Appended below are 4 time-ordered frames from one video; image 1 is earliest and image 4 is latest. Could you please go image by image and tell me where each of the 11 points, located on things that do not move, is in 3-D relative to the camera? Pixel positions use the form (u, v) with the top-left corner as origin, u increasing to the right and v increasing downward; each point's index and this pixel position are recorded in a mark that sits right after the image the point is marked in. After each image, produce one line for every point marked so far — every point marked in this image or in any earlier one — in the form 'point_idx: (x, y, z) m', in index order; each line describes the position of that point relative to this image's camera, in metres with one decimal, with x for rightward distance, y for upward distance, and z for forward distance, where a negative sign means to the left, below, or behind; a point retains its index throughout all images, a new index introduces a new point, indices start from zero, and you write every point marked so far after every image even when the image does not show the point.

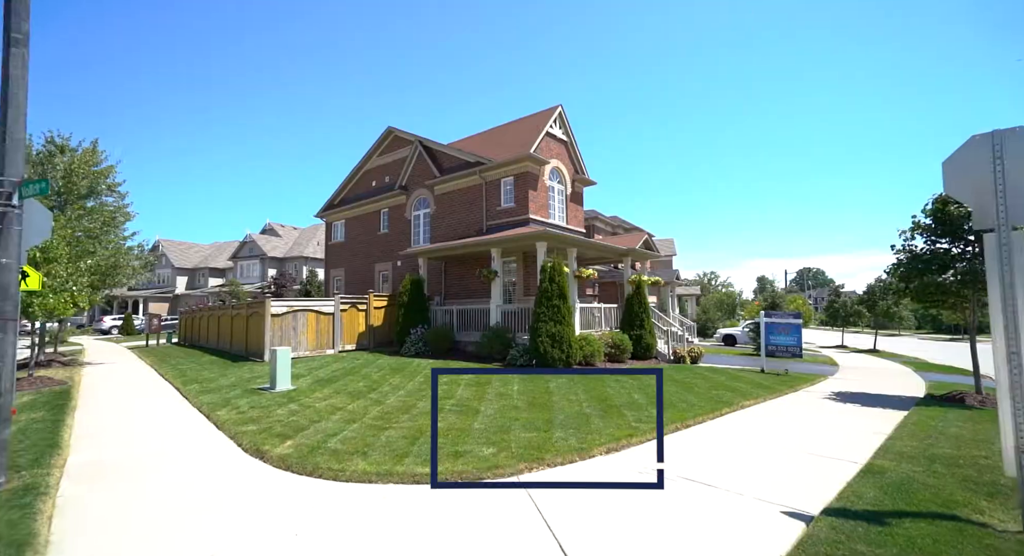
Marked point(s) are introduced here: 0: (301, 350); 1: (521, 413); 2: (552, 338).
0: (-7.0, -2.3, +15.3) m
1: (+0.1, -2.1, +7.1) m
2: (+1.0, -1.6, +12.2) m
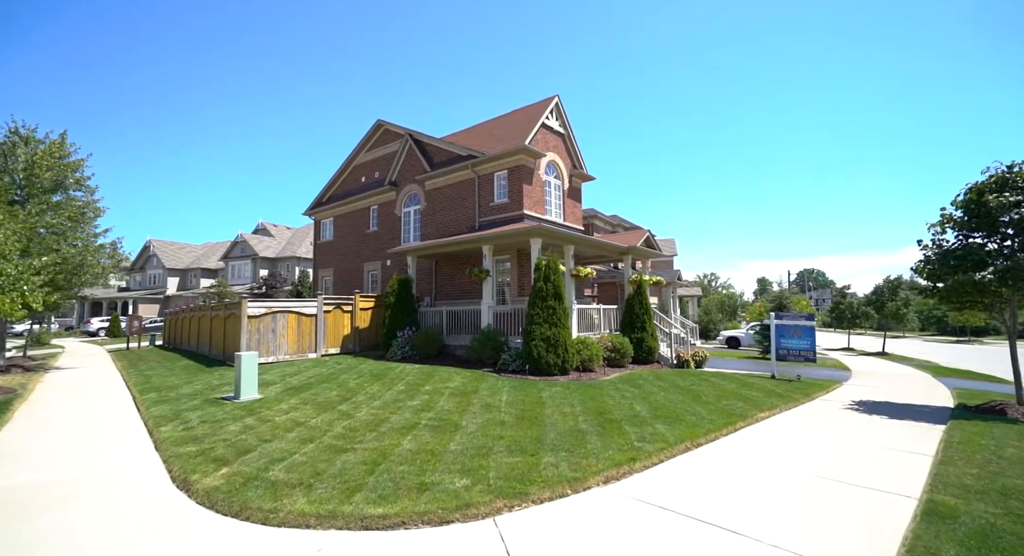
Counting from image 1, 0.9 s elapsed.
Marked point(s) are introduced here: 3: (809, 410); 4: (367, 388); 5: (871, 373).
0: (-7.2, -2.3, +14.4) m
1: (-0.1, -2.0, +6.2) m
2: (+0.8, -1.5, +11.3) m
3: (+5.8, -2.5, +9.1) m
4: (-2.9, -2.2, +9.4) m
5: (+11.3, -3.0, +14.8) m
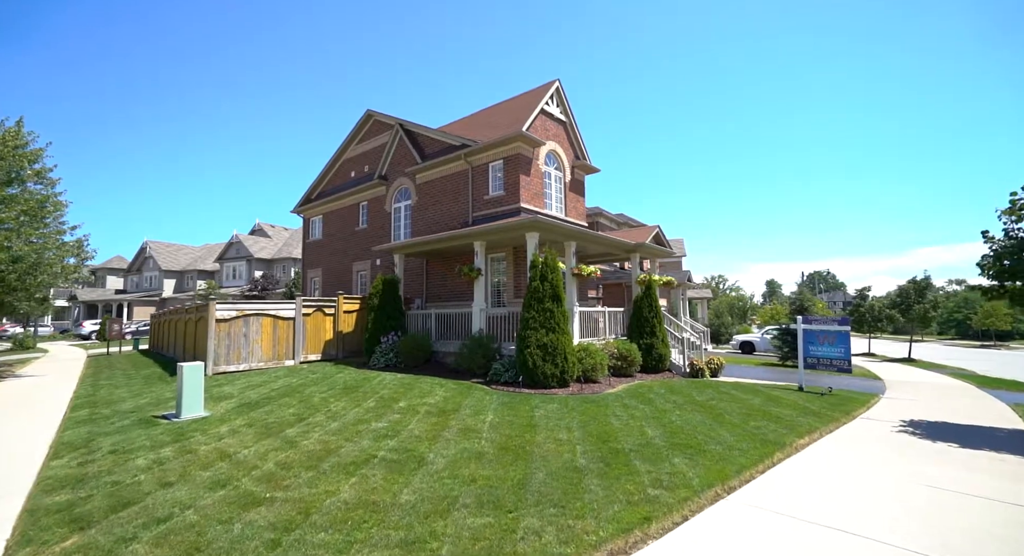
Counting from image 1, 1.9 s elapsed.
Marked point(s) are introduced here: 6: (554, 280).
0: (-7.3, -2.3, +13.1) m
1: (-0.3, -2.0, +4.9) m
2: (+0.7, -1.5, +9.9) m
3: (+5.6, -2.5, +7.6) m
4: (-3.1, -2.2, +8.1) m
5: (+11.2, -3.0, +13.3) m
6: (+0.9, 0.0, +10.4) m
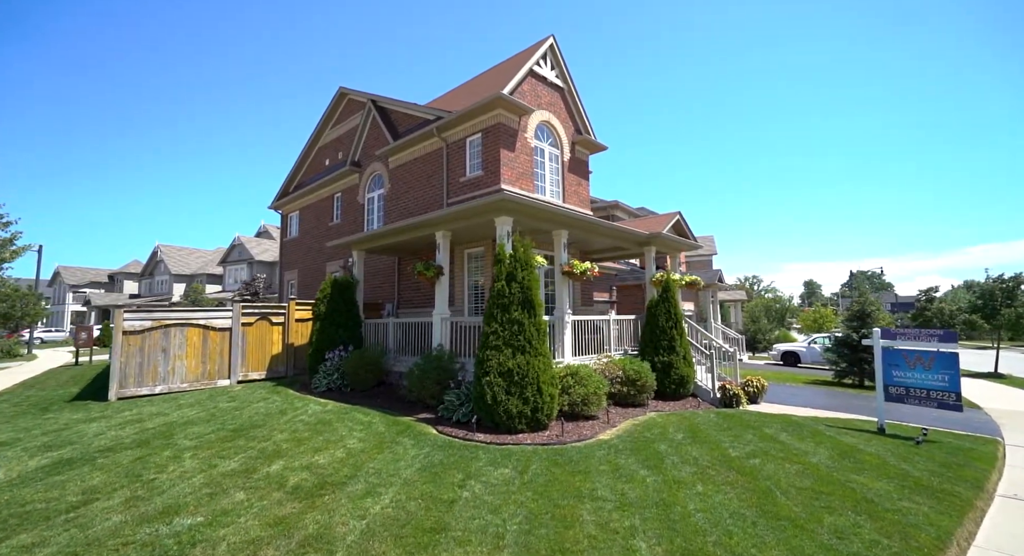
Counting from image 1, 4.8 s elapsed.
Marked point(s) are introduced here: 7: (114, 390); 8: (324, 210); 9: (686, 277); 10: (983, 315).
0: (-7.8, -2.4, +10.8) m
1: (-1.3, -1.9, +2.1) m
2: (-0.1, -1.5, +7.1) m
3: (+4.7, -2.4, +4.5) m
4: (-3.9, -2.2, +5.4) m
5: (+10.7, -2.9, +9.8) m
6: (+0.3, 0.0, +7.6) m
7: (-8.5, -2.4, +10.0) m
8: (-7.1, +2.6, +17.7) m
9: (+4.5, 0.0, +12.1) m
10: (+20.0, -1.5, +19.9) m
